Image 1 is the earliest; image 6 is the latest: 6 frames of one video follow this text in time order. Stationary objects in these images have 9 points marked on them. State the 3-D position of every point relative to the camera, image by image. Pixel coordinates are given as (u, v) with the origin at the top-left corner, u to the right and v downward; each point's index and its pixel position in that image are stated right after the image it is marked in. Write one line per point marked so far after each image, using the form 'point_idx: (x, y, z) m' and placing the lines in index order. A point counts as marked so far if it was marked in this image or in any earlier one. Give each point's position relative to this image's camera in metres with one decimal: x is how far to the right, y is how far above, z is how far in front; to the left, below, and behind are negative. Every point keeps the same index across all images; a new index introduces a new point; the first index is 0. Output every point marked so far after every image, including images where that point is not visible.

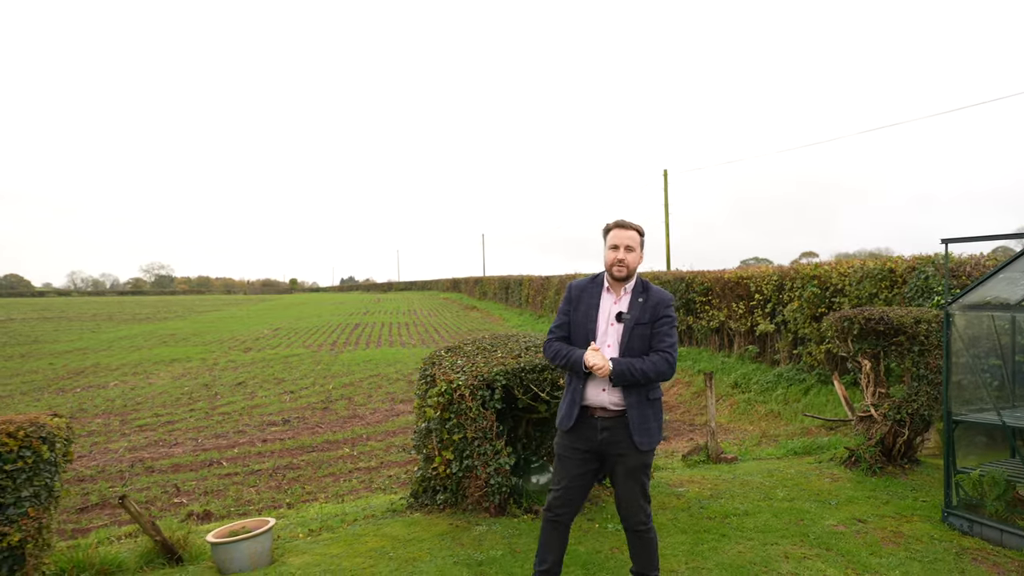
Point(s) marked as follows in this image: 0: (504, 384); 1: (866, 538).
0: (0.0, -0.8, +4.8) m
1: (+2.8, -2.0, +4.4) m
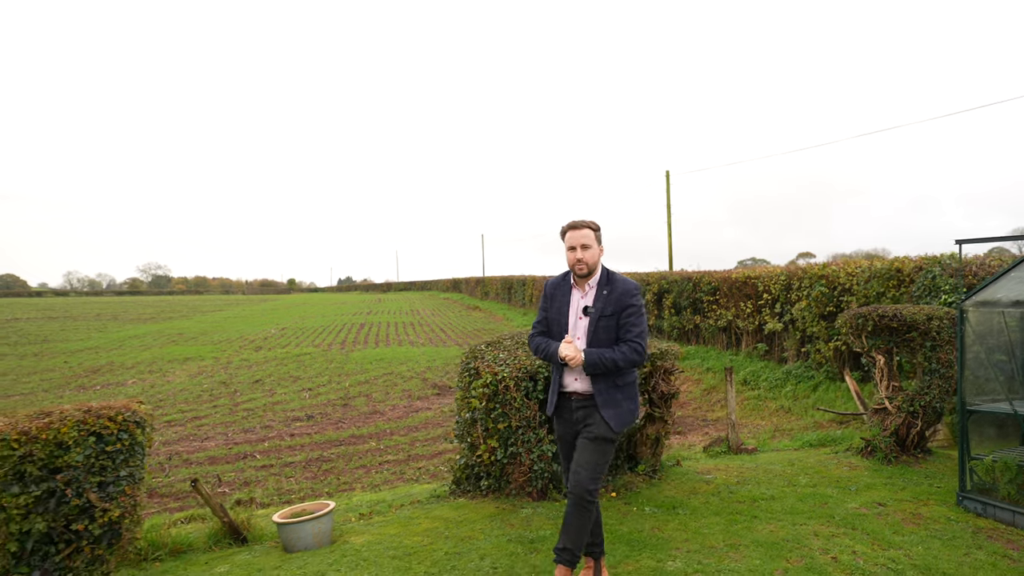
0: (+0.3, -0.8, +5.1) m
1: (+3.2, -1.9, +4.7) m
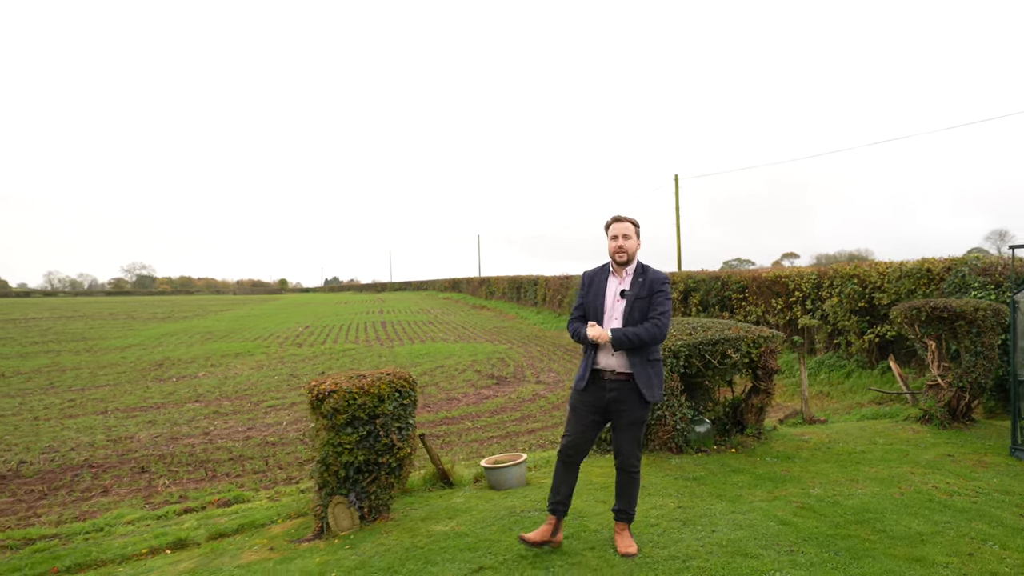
0: (+2.0, -0.7, +6.3) m
1: (+4.9, -1.9, +6.0) m
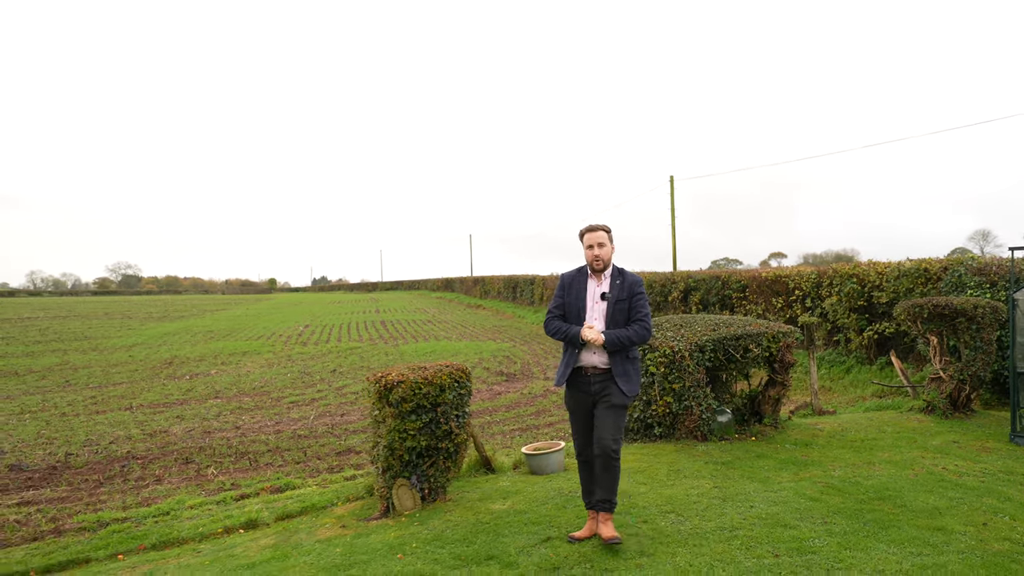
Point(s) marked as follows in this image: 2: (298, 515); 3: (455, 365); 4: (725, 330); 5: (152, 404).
0: (+2.4, -0.7, +6.7) m
1: (+5.3, -1.9, +6.4) m
2: (-2.0, -2.2, +5.3) m
3: (-0.5, -0.7, +5.2) m
4: (+2.6, -0.5, +6.8) m
5: (-7.8, -2.5, +12.0) m
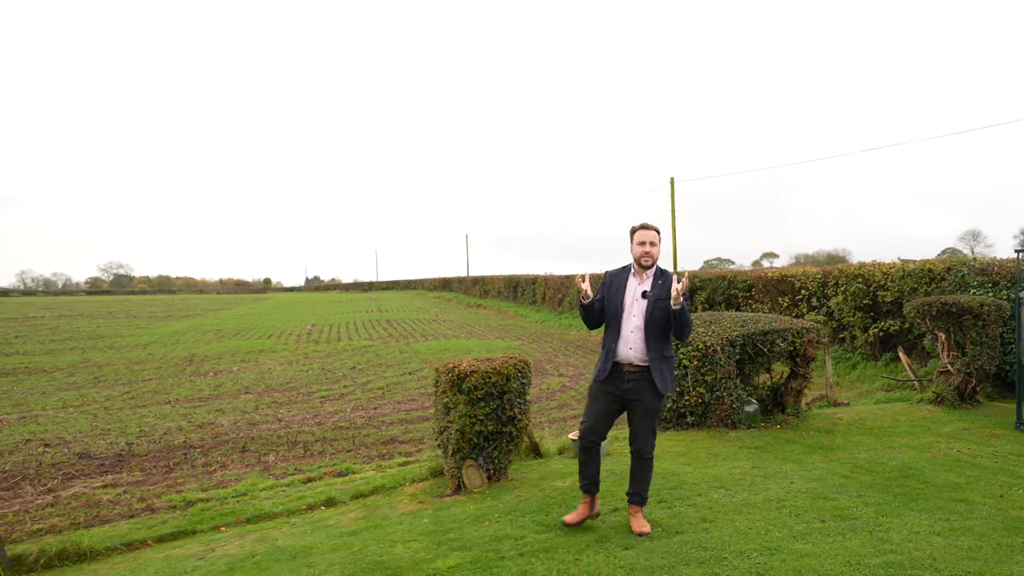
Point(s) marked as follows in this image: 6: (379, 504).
0: (+3.0, -0.7, +7.2) m
1: (+5.9, -1.8, +7.0) m
2: (-1.5, -2.1, +5.8) m
3: (0.0, -0.7, +5.7) m
4: (+3.2, -0.5, +7.3) m
5: (-7.3, -2.5, +12.4) m
6: (-1.3, -2.1, +5.4) m
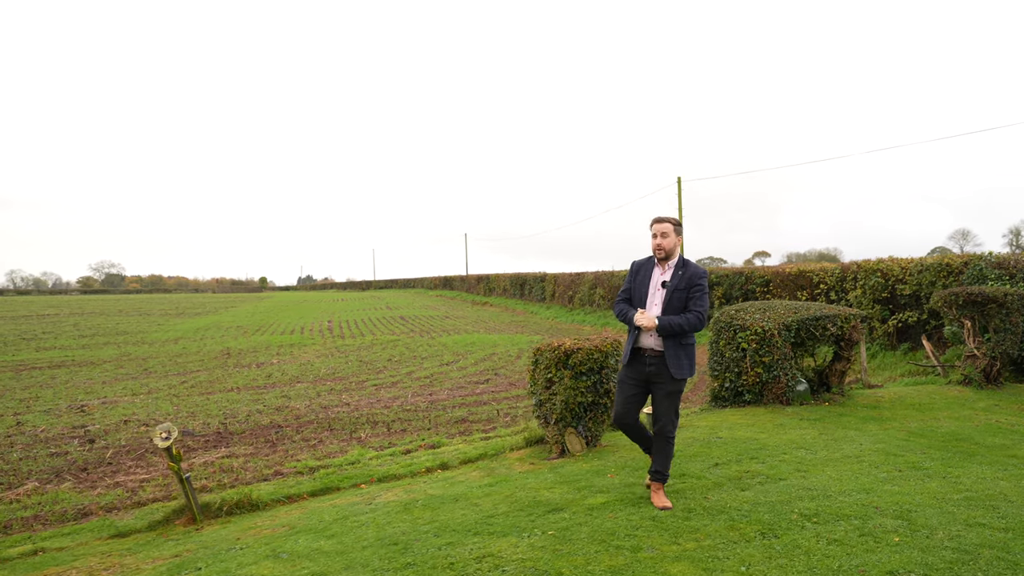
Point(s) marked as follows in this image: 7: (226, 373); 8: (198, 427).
0: (+4.0, -0.5, +7.9) m
1: (+6.9, -1.7, +7.7) m
2: (-0.4, -2.0, +6.4) m
3: (+1.1, -0.6, +6.4) m
4: (+4.3, -0.3, +8.1) m
5: (-6.2, -2.3, +13.1) m
6: (-0.2, -1.9, +6.0) m
7: (-8.1, -2.4, +15.5) m
8: (-5.0, -2.2, +8.8) m
